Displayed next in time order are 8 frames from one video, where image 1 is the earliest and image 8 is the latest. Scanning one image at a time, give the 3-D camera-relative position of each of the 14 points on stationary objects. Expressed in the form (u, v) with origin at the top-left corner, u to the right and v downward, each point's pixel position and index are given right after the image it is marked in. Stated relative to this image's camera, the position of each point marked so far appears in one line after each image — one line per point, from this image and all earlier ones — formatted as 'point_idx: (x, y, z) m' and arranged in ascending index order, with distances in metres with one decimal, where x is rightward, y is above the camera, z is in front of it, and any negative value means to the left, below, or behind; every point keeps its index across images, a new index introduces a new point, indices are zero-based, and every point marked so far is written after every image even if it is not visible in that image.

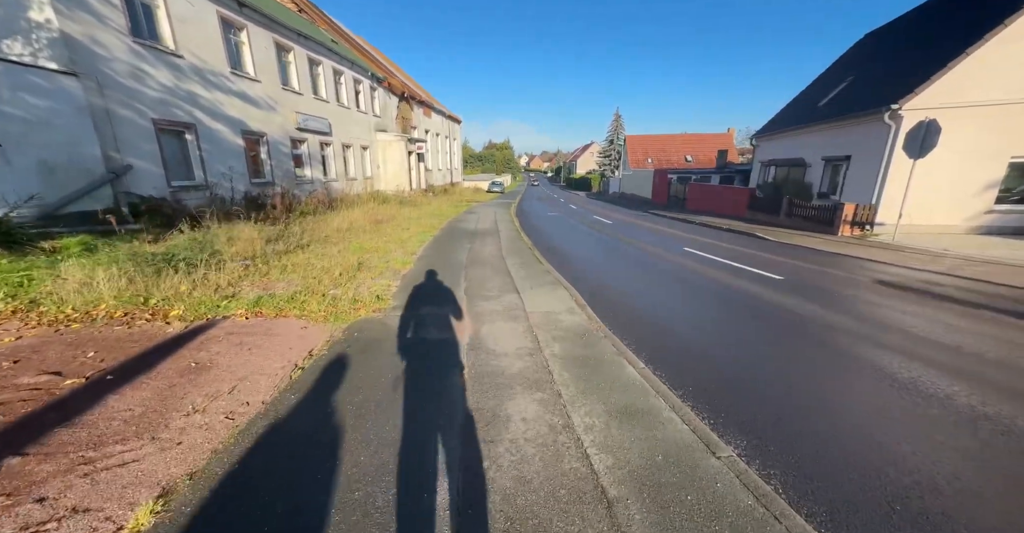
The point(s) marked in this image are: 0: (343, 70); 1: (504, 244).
0: (-8.7, +10.2, +20.2) m
1: (-0.2, +0.5, +8.8) m
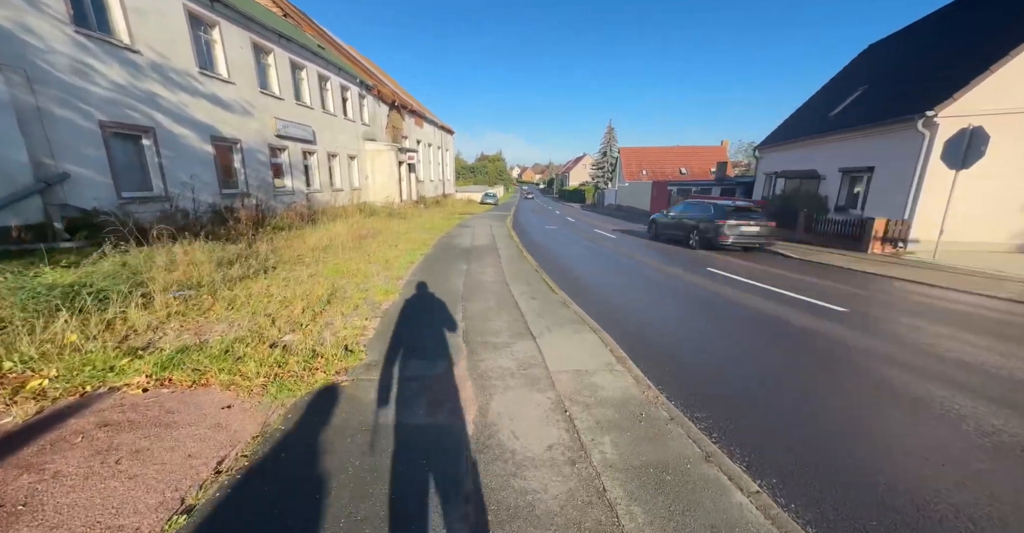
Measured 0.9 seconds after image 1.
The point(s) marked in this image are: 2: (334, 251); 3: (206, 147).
0: (-8.9, +9.4, +19.2) m
1: (-0.2, +0.1, +7.7) m
2: (-3.8, +0.3, +8.5) m
3: (-8.8, +3.5, +11.4) m
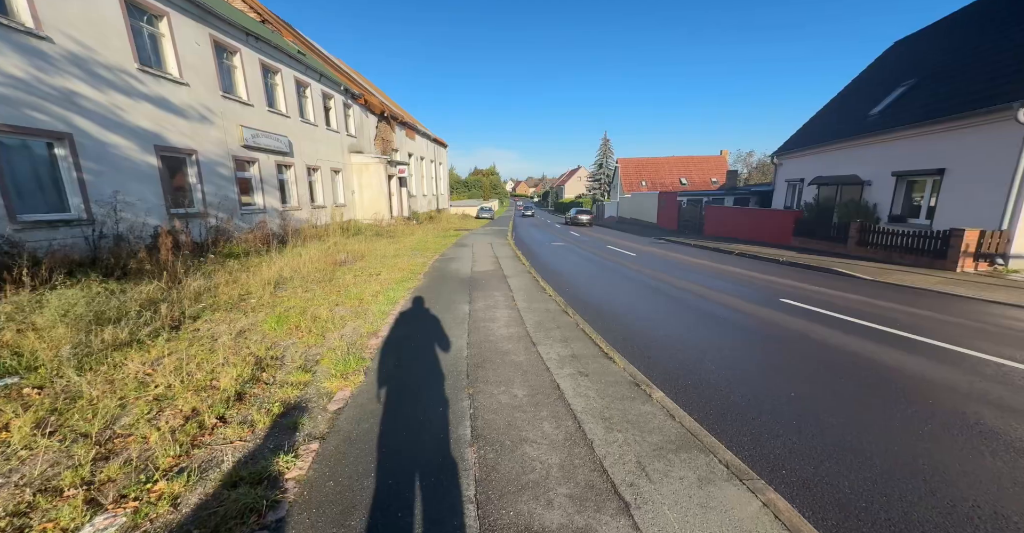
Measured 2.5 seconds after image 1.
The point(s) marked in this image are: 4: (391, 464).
0: (-9.0, +8.3, +17.5) m
1: (+0.1, -0.5, +5.8) m
2: (-3.6, -0.3, +6.6) m
3: (-8.7, +2.6, +9.5) m
4: (-0.7, -1.1, +2.1) m
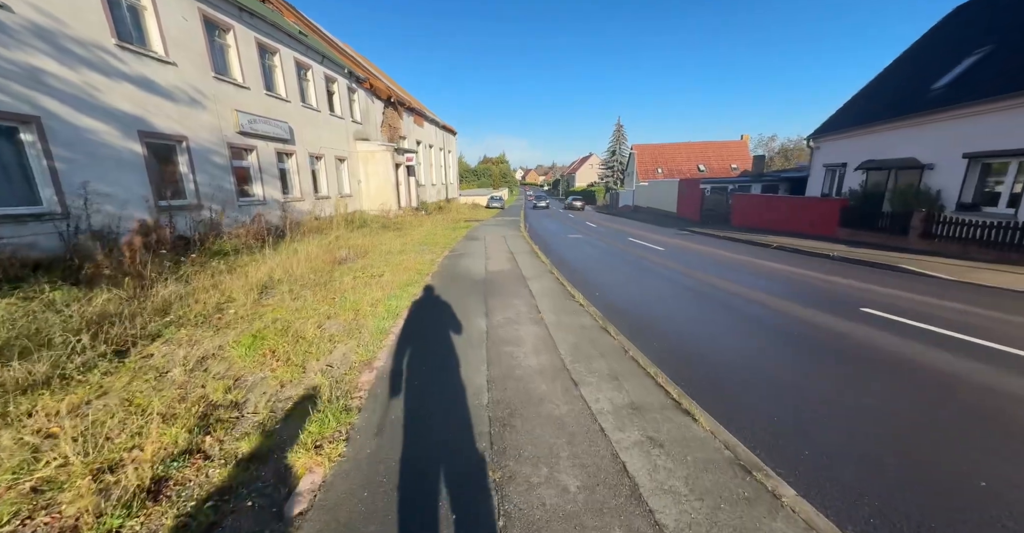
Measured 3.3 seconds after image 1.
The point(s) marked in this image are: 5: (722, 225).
0: (-8.4, +8.5, +16.5) m
1: (+0.4, -0.5, +4.9) m
2: (-3.2, -0.4, +5.7) m
3: (-8.3, +2.7, +8.6) m
4: (-0.4, -1.2, +1.2) m
5: (+10.2, +2.0, +19.2) m
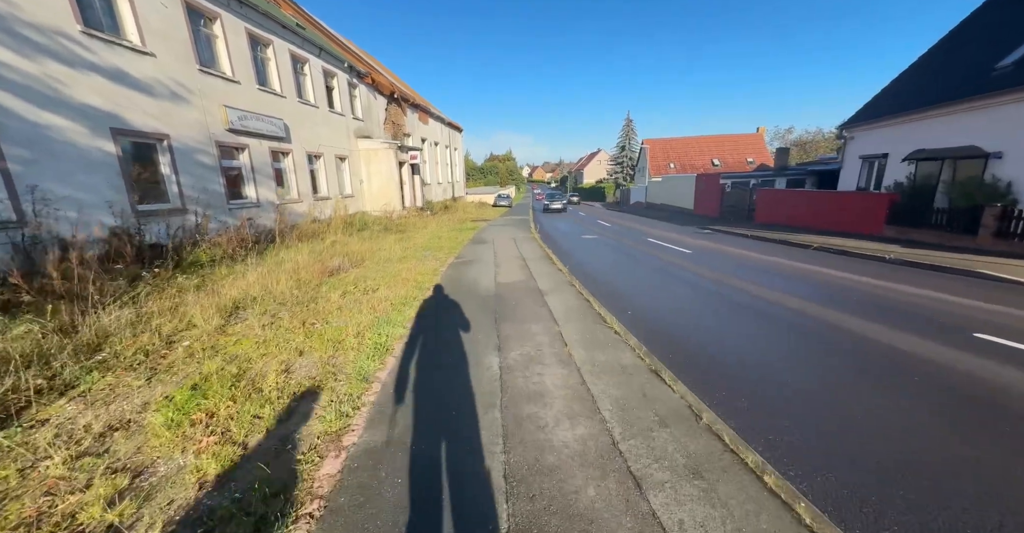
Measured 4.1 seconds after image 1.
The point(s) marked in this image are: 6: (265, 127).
0: (-8.1, +8.3, +15.6) m
1: (+0.5, -0.7, +3.9) m
2: (-3.0, -0.6, +4.8) m
3: (-8.1, +2.4, +7.8) m
4: (-0.3, -1.4, +0.2) m
5: (+10.7, +2.0, +18.0) m
6: (-8.0, +4.5, +12.7) m
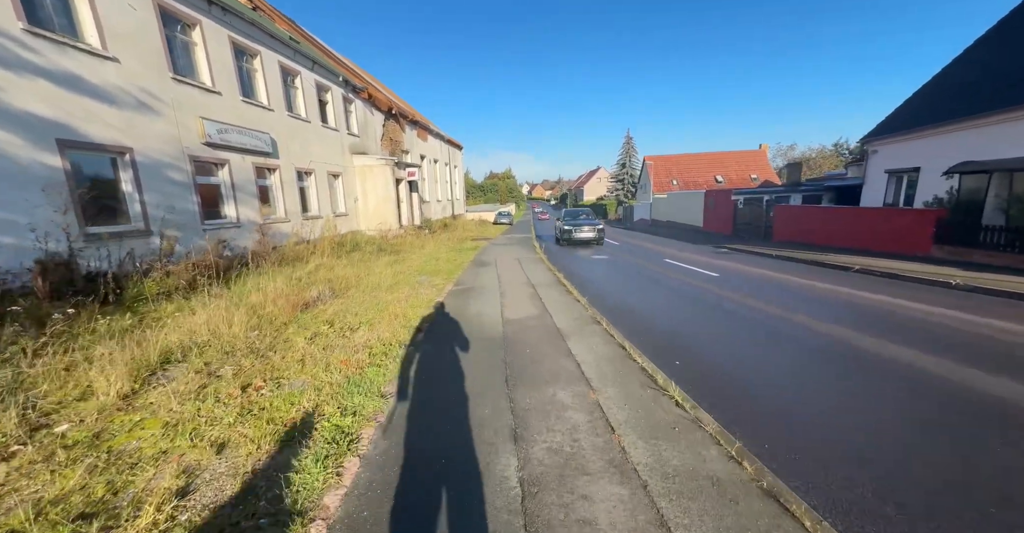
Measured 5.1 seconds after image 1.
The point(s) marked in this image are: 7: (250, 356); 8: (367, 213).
0: (-8.0, +7.4, +14.8) m
1: (+0.7, -1.0, +2.7) m
2: (-2.9, -1.0, +3.6) m
3: (-8.0, +1.9, +6.7) m
4: (-0.2, -1.6, -1.0) m
5: (+10.8, +1.1, +16.9) m
6: (-7.9, +3.7, +11.8) m
7: (-2.8, -0.9, +4.1) m
8: (-6.9, +2.6, +18.9) m
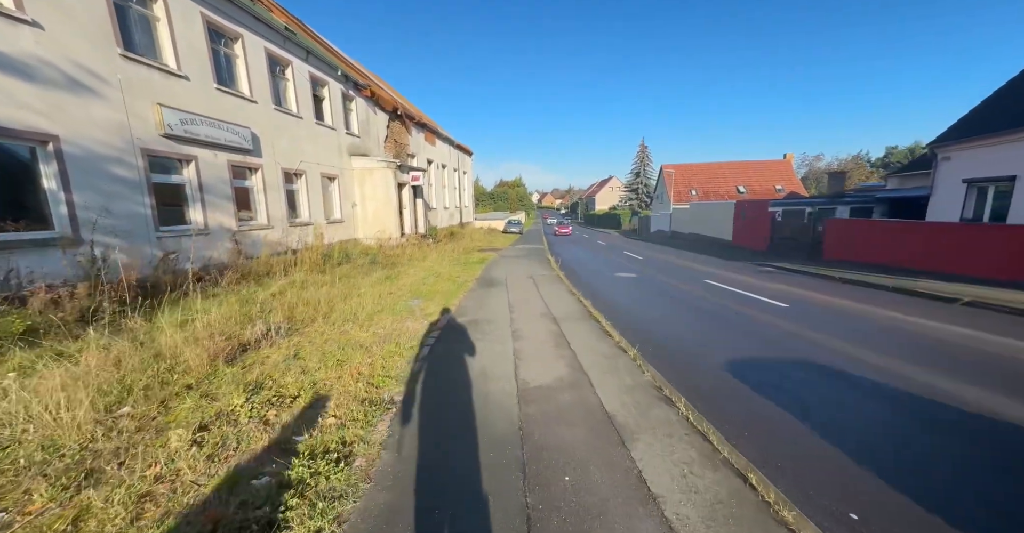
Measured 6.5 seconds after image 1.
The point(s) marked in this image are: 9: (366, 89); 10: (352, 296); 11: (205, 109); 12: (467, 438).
0: (-7.5, +7.0, +13.3) m
1: (+0.8, -1.4, +0.8) m
2: (-2.8, -1.2, +1.8) m
3: (-7.7, +1.6, +5.1) m
4: (-0.2, -1.8, -2.9) m
5: (+11.2, +0.3, +14.8) m
6: (-7.5, +3.4, +10.2) m
7: (-2.6, -1.2, +2.3) m
8: (-6.4, +2.0, +17.2) m
9: (-6.8, +8.2, +18.2) m
10: (-3.0, -0.5, +7.4) m
11: (-7.6, +3.9, +9.8) m
12: (-0.4, -1.2, +2.8) m
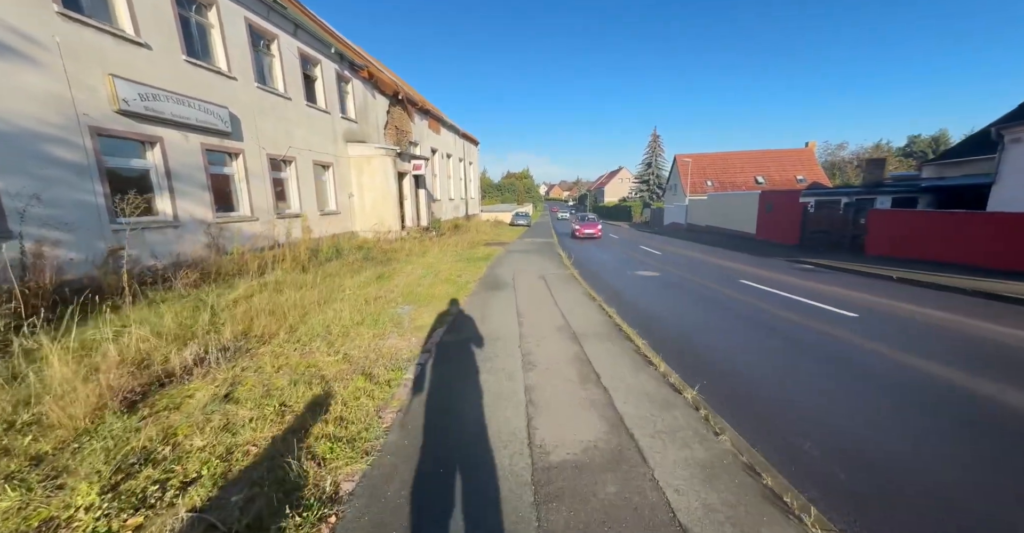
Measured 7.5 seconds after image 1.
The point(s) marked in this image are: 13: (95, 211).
0: (-7.2, +7.2, +12.1) m
1: (+0.8, -1.5, -0.4) m
2: (-2.7, -1.3, +0.6) m
3: (-7.6, +1.6, +4.0) m
4: (-0.2, -2.0, -4.1) m
5: (+11.5, +0.4, +13.4) m
6: (-7.3, +3.5, +9.0) m
7: (-2.6, -1.3, +1.1) m
8: (-6.1, +2.2, +16.0) m
9: (-6.4, +8.4, +16.9) m
10: (-2.9, -0.5, +6.2) m
11: (-7.4, +4.0, +8.6) m
12: (-0.3, -1.3, +1.6) m
13: (-7.4, +1.0, +6.9) m
